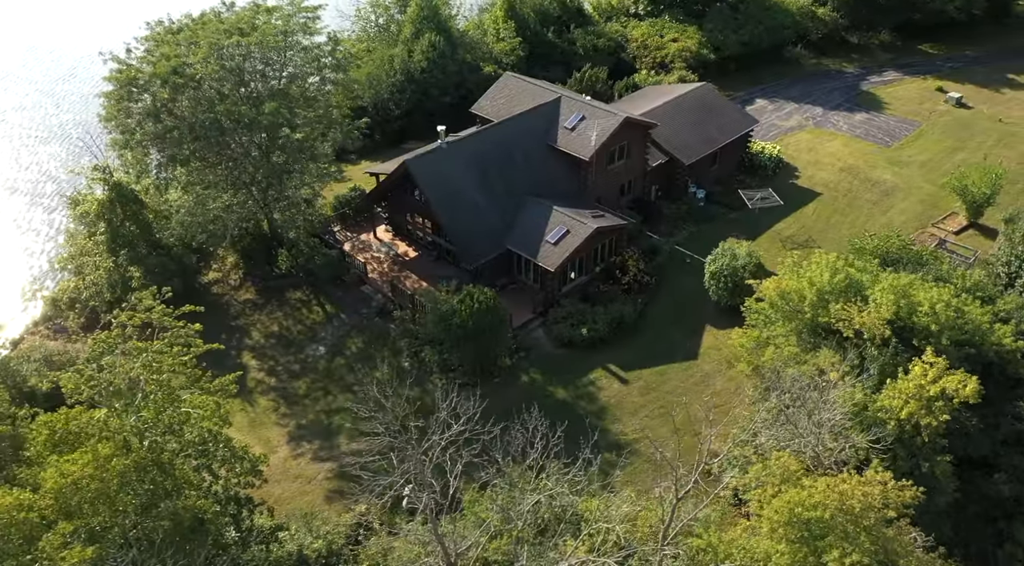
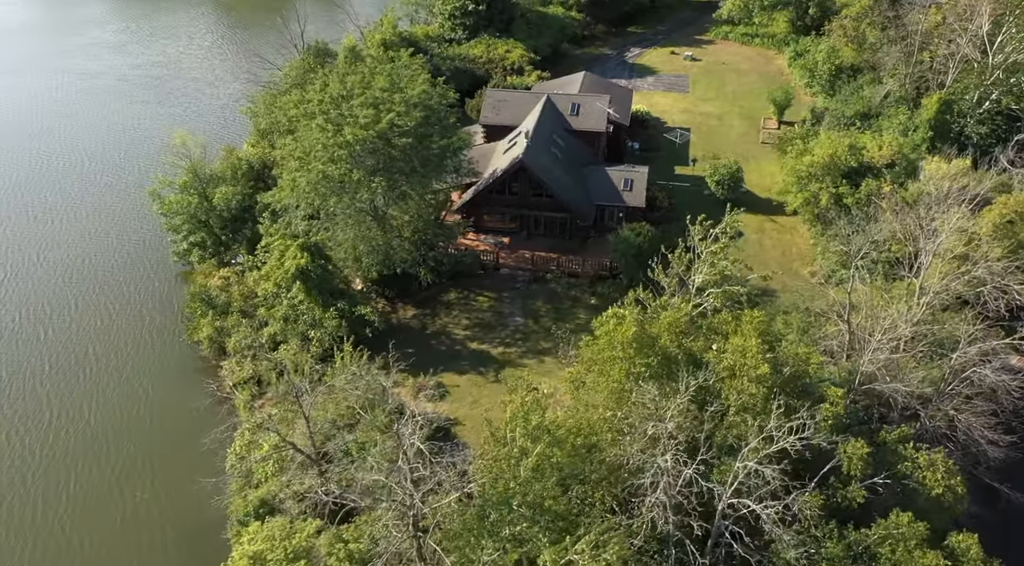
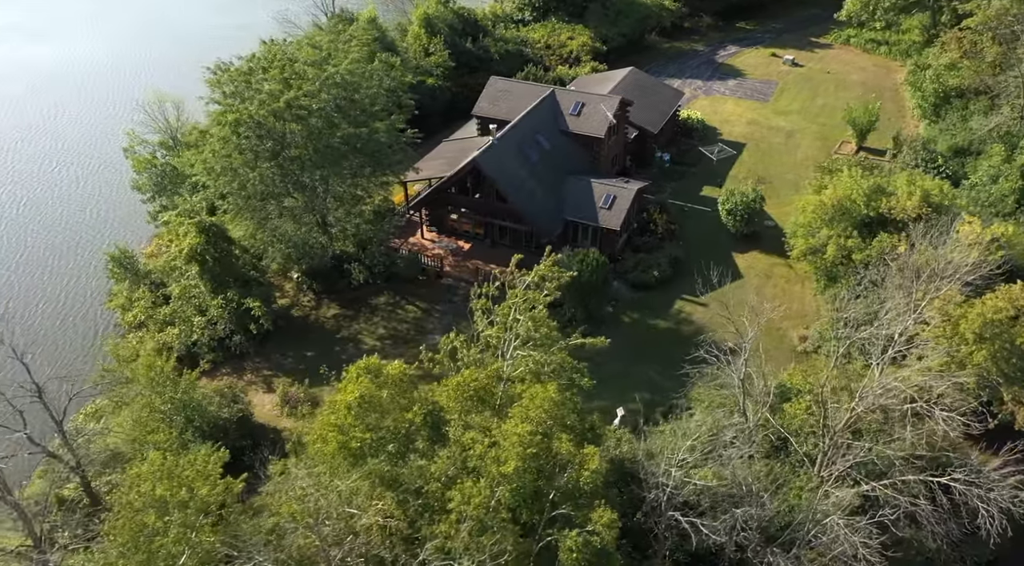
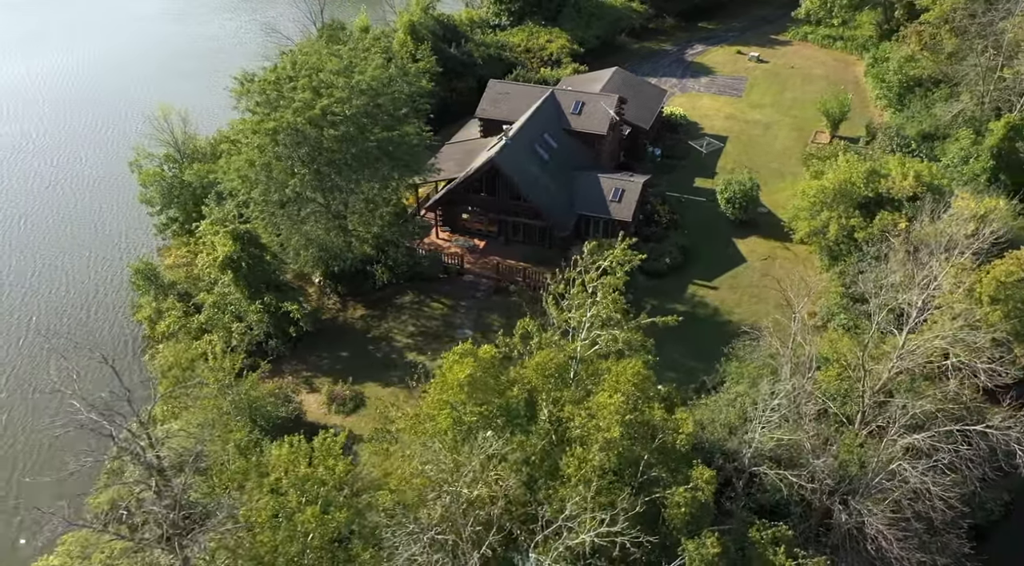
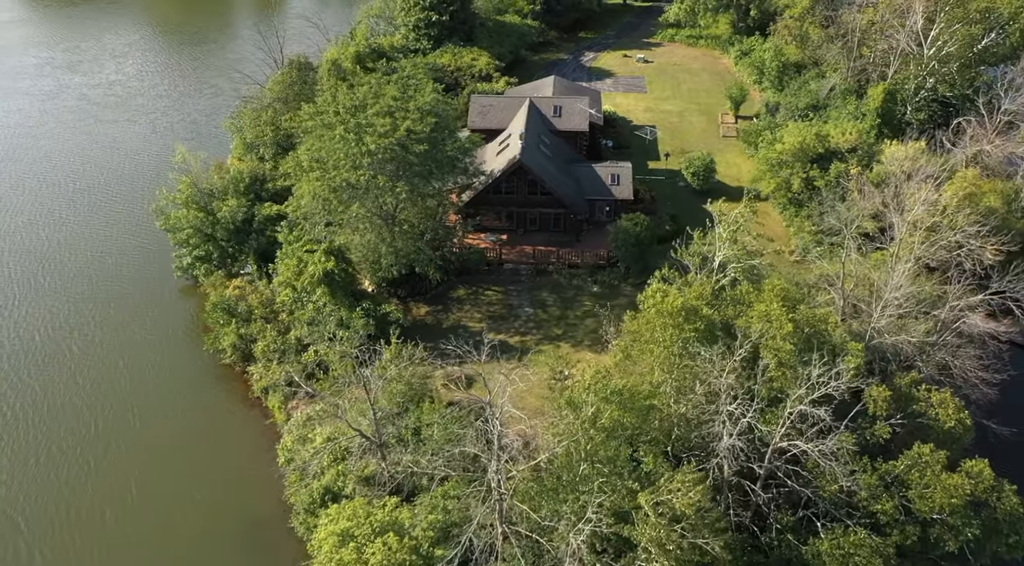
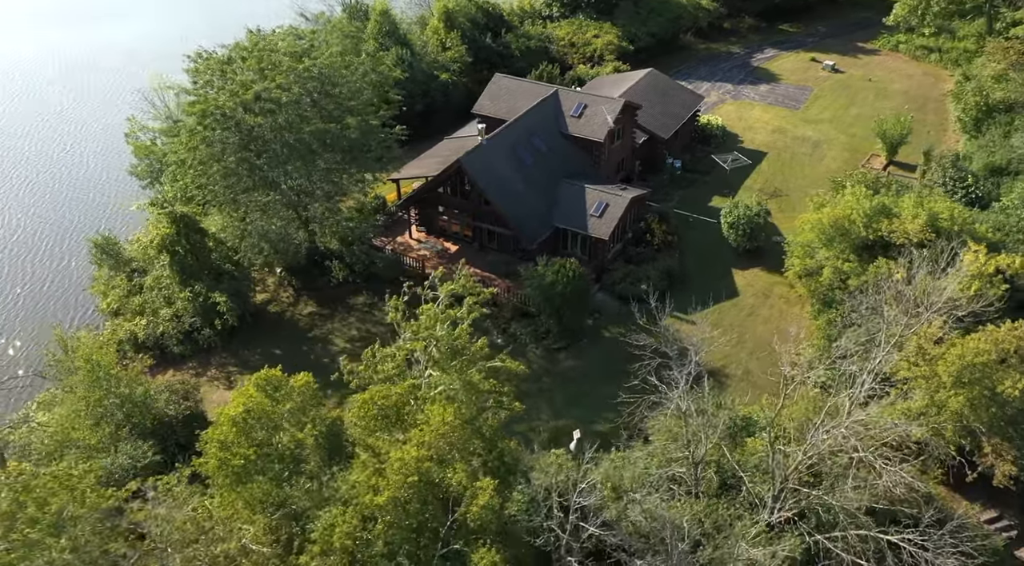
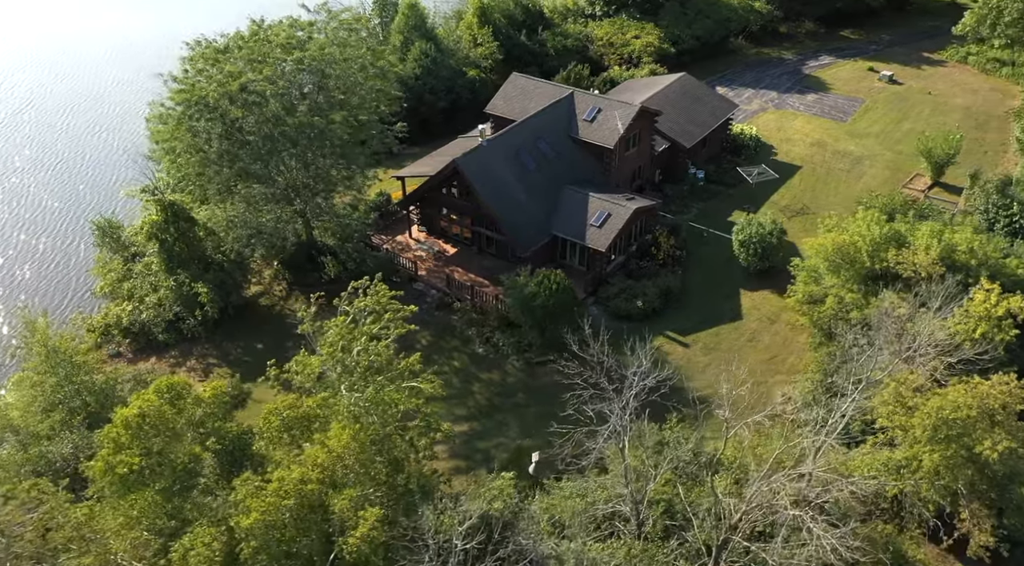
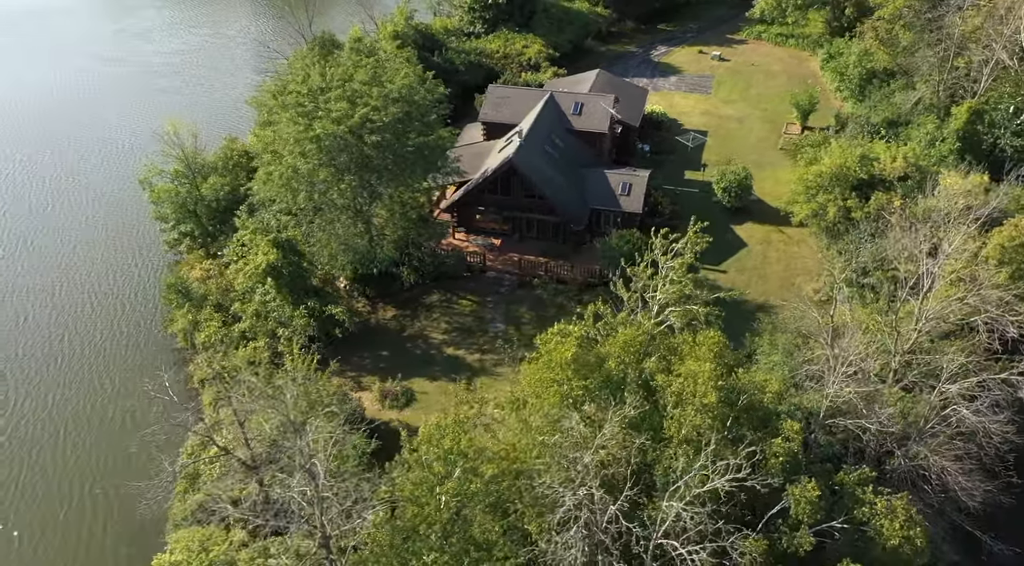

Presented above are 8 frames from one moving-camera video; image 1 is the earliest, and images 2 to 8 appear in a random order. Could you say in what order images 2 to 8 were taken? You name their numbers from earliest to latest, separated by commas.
7, 6, 3, 4, 8, 2, 5
